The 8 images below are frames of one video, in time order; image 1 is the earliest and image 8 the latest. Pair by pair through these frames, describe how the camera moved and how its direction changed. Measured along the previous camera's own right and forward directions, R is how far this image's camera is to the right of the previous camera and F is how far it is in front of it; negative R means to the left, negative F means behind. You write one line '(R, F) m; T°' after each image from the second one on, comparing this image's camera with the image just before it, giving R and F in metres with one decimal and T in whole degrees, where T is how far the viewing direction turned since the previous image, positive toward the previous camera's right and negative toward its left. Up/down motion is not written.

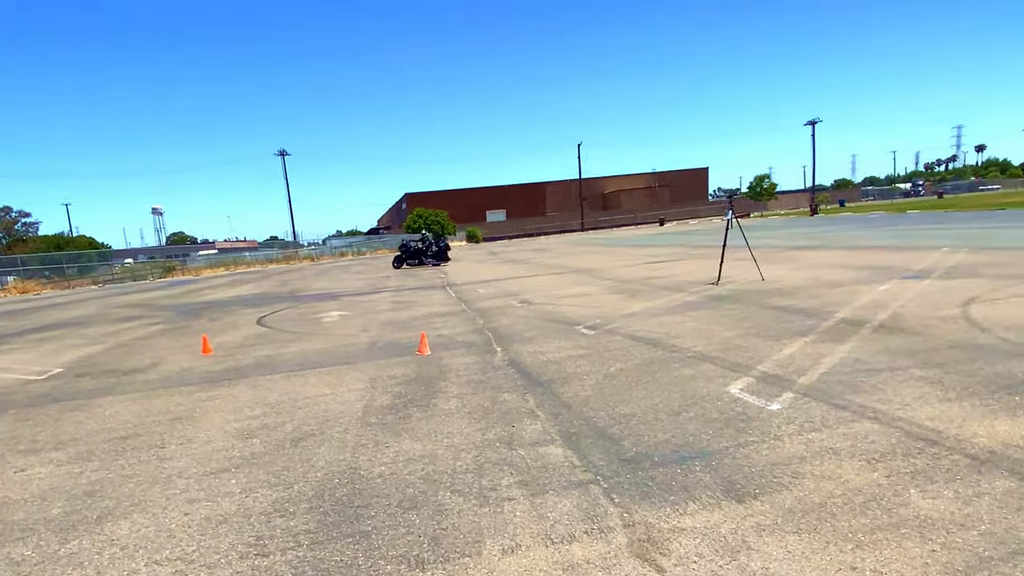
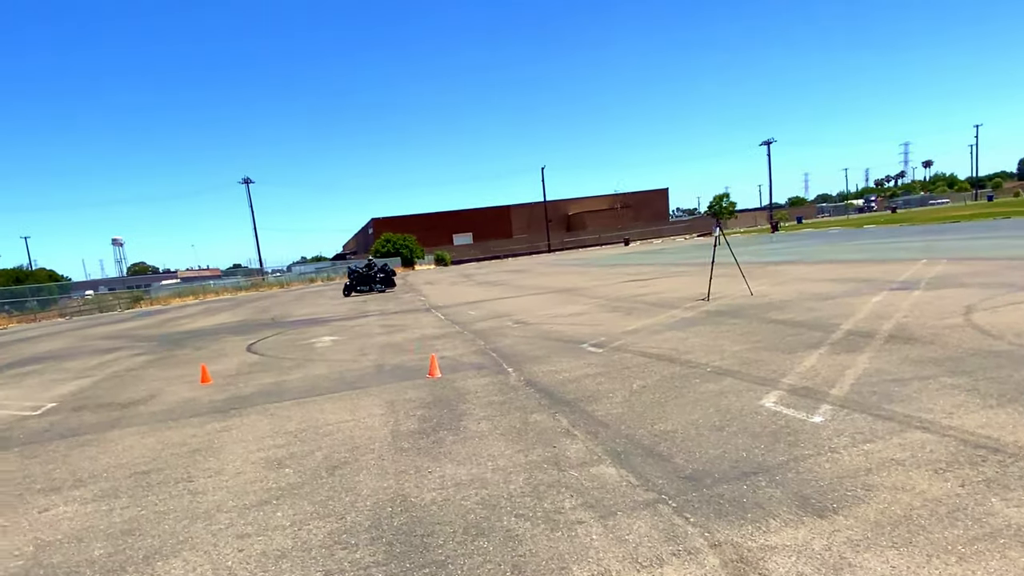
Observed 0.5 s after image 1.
(-0.5, +0.1) m; +2°
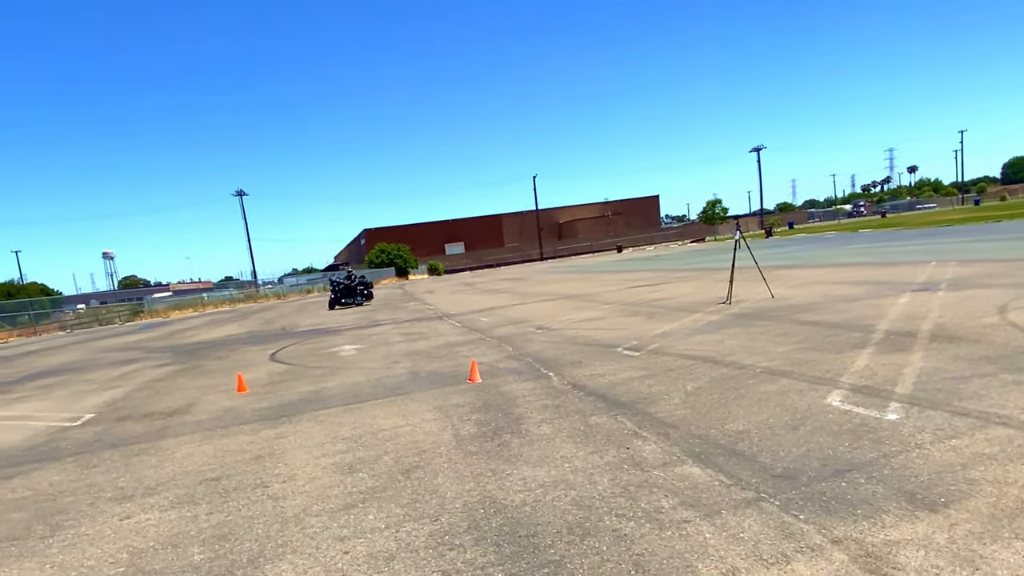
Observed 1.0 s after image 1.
(-0.5, 0.0) m; 0°
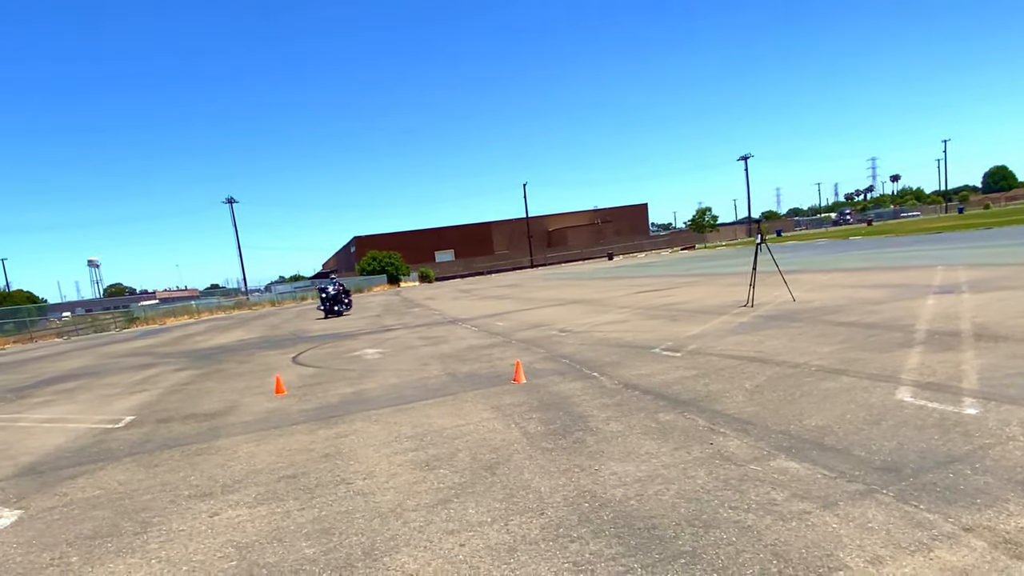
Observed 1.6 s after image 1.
(-0.6, 0.0) m; +1°
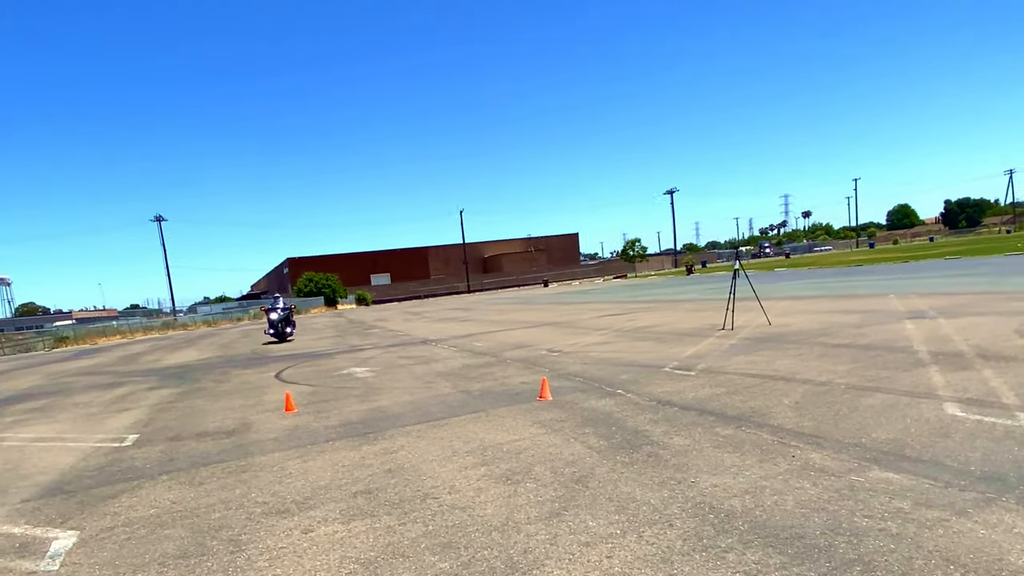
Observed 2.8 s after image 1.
(-1.0, +0.1) m; +5°
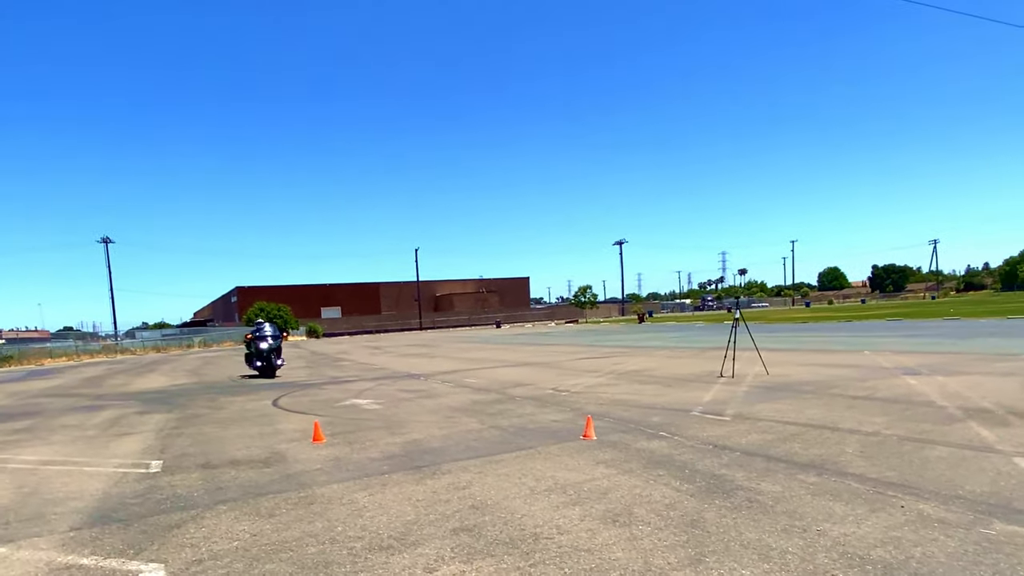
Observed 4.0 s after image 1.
(-1.0, +0.2) m; +3°
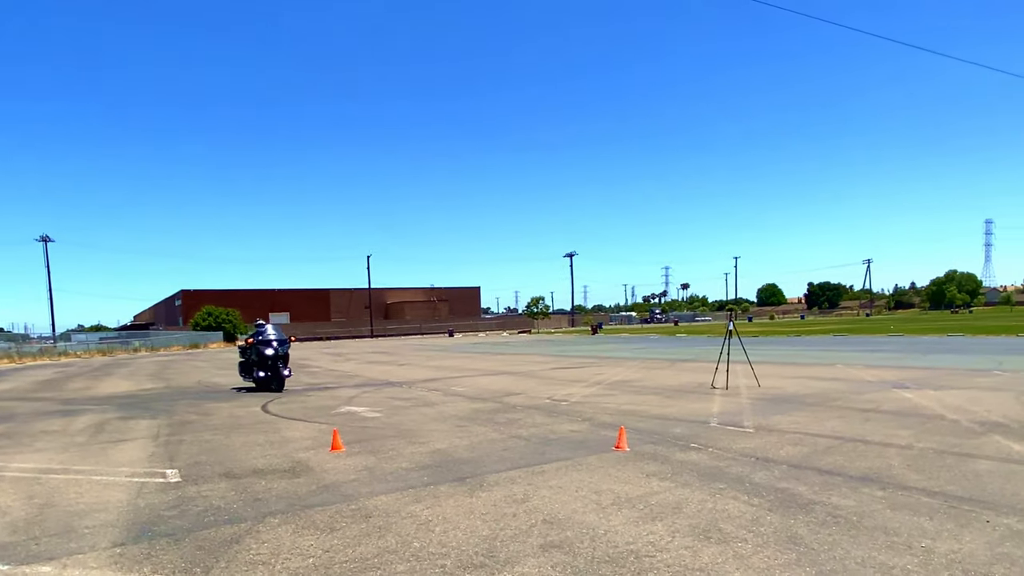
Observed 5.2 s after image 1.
(-0.8, +0.3) m; +3°
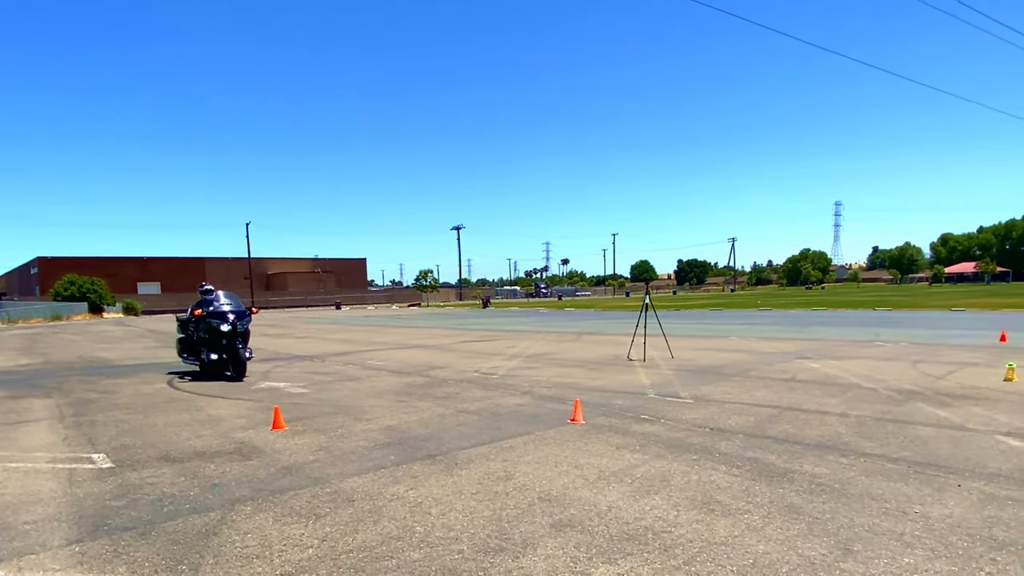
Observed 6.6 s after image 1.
(-0.7, +0.3) m; +8°
